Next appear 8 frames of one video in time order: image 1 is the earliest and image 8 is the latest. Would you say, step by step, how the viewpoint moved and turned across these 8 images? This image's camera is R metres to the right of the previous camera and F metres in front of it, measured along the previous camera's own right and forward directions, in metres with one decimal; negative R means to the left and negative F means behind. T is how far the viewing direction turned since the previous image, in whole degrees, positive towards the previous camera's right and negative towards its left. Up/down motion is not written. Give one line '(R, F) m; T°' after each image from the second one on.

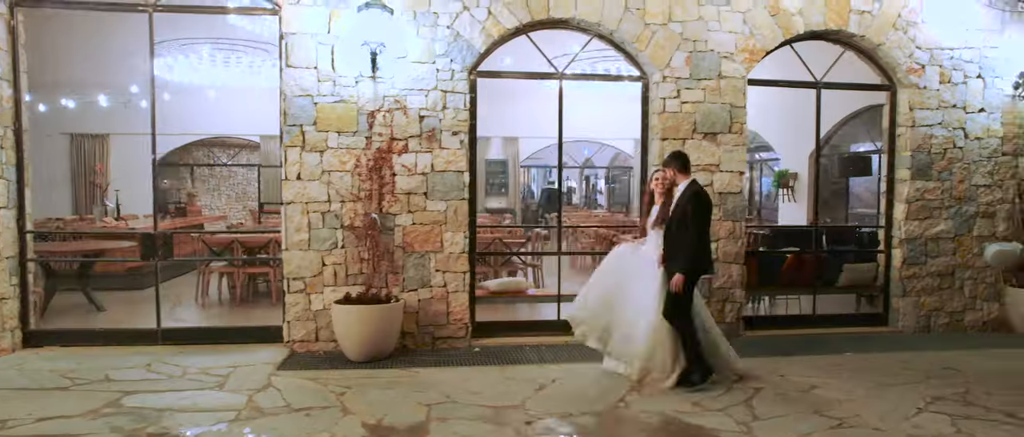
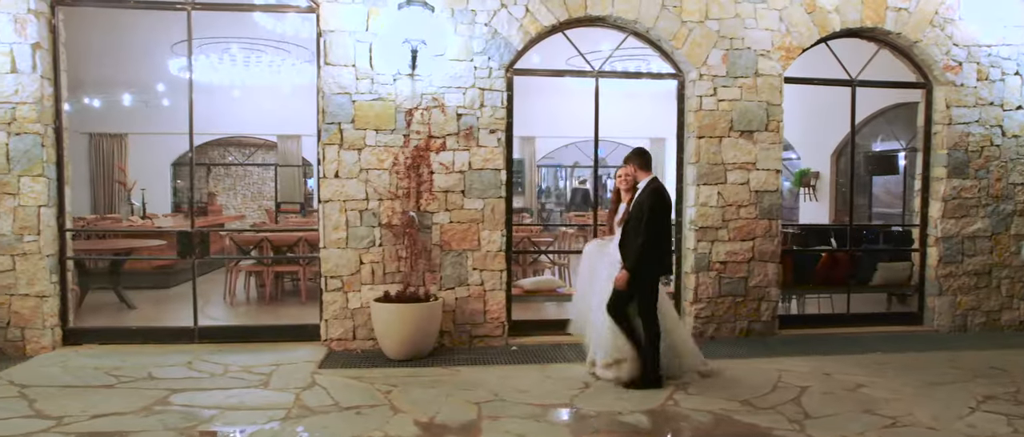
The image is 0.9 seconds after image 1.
(-0.2, 0.0) m; 0°
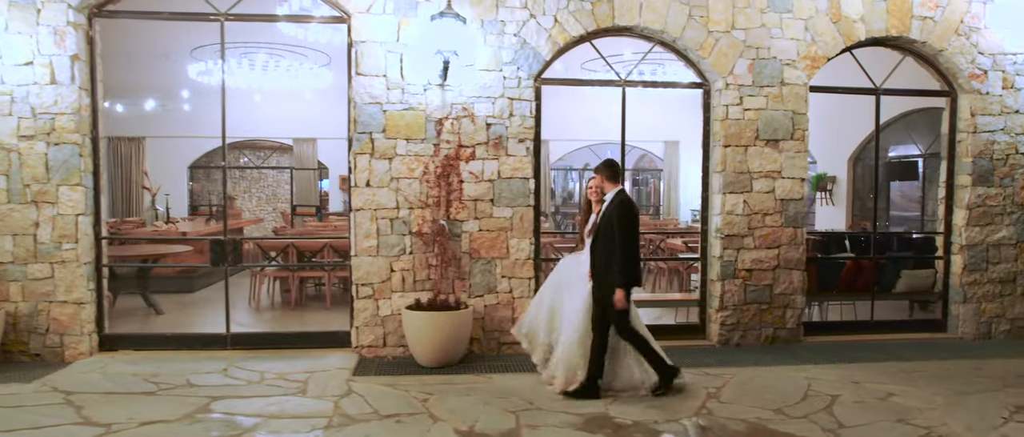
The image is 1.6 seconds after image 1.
(-0.2, 0.0) m; -1°
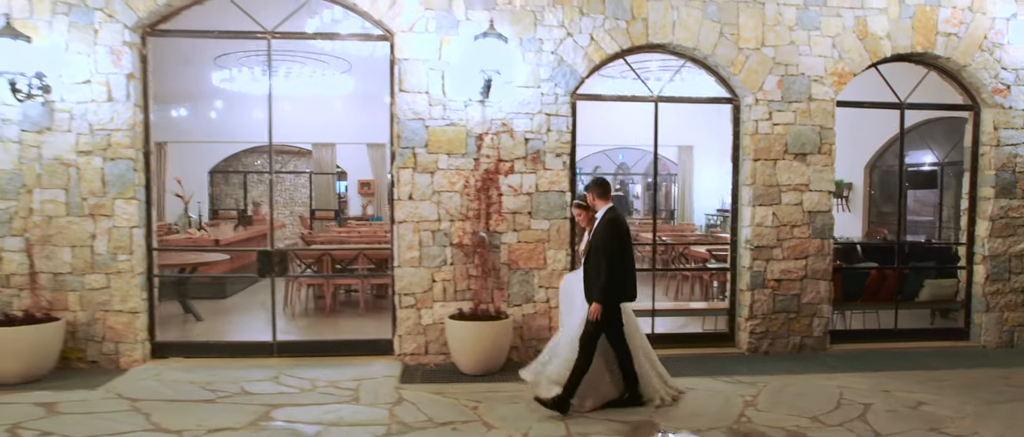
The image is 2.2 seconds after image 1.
(-0.2, -0.1) m; 0°
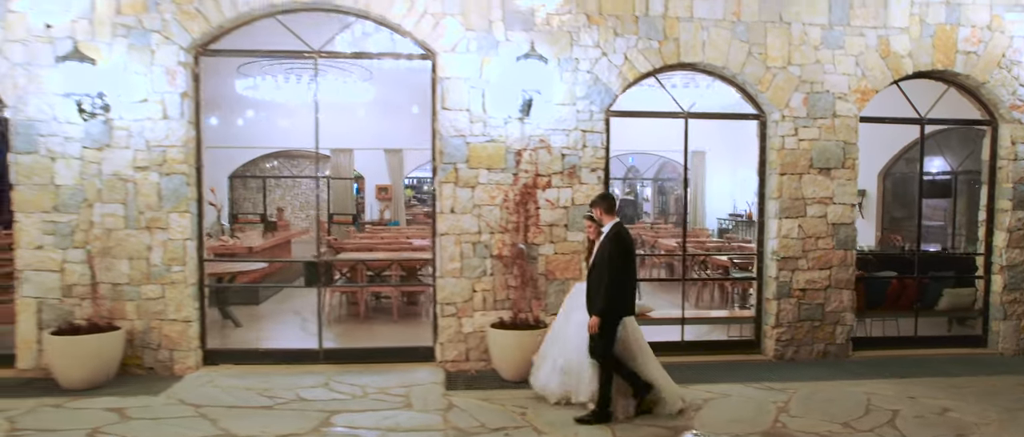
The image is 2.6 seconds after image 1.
(-0.3, -0.2) m; 0°
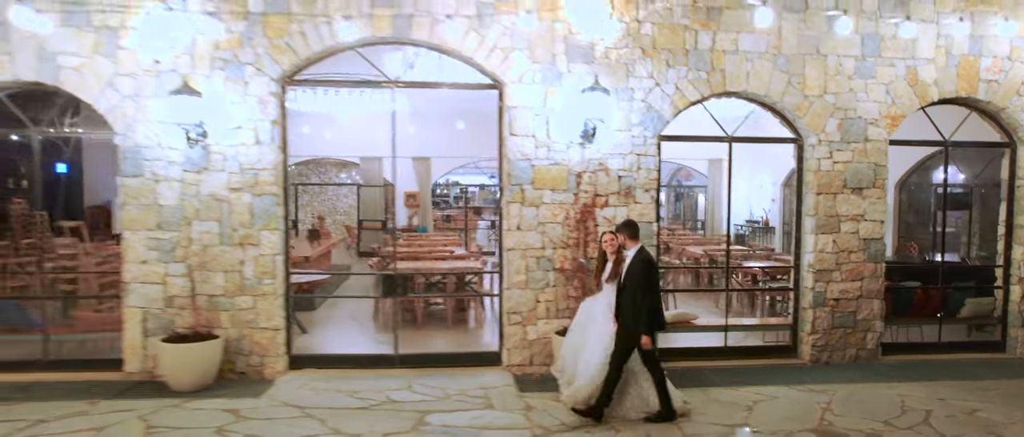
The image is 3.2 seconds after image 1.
(-0.5, -0.4) m; 0°
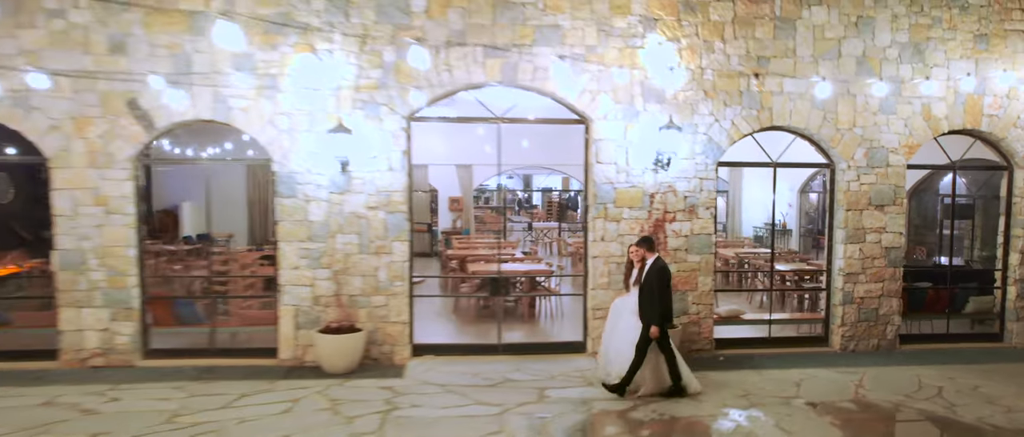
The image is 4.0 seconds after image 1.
(-0.8, -1.0) m; 0°
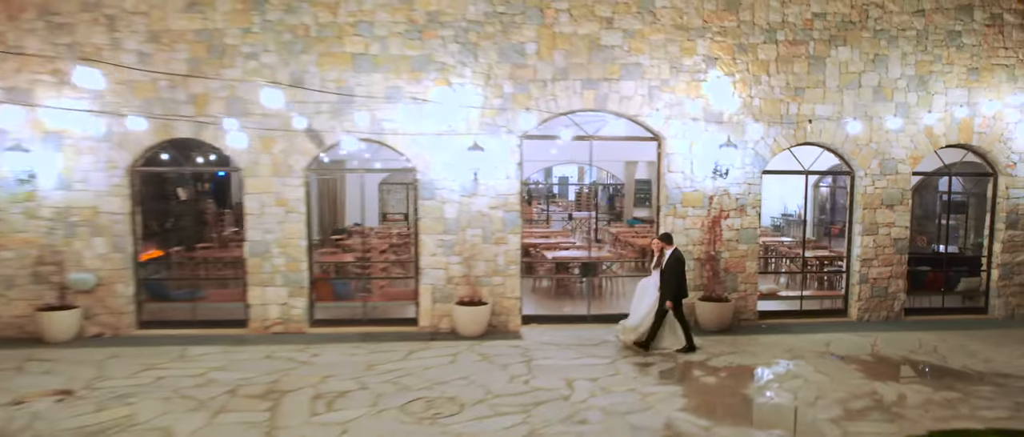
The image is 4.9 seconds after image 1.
(-1.1, -1.6) m; 0°
